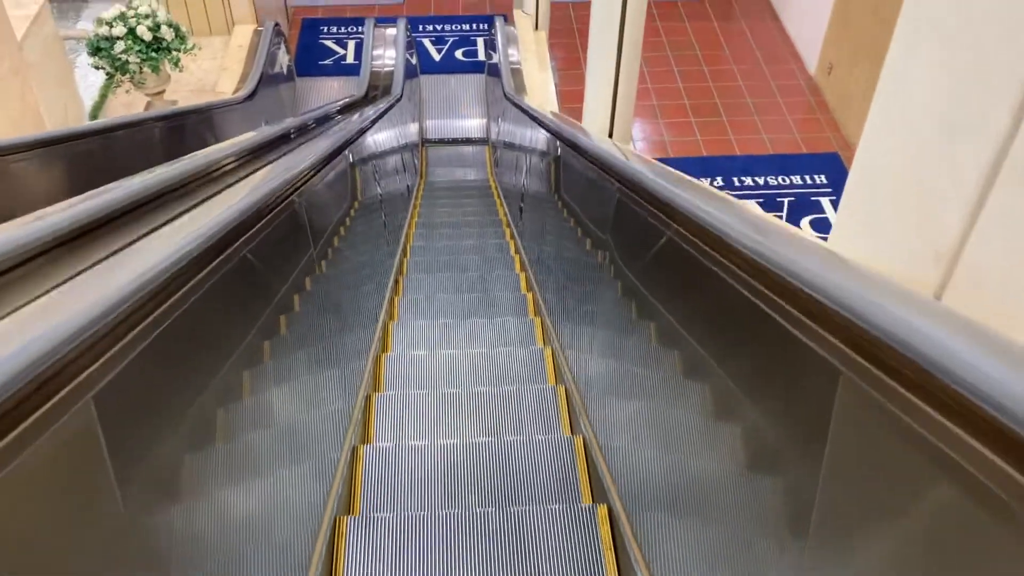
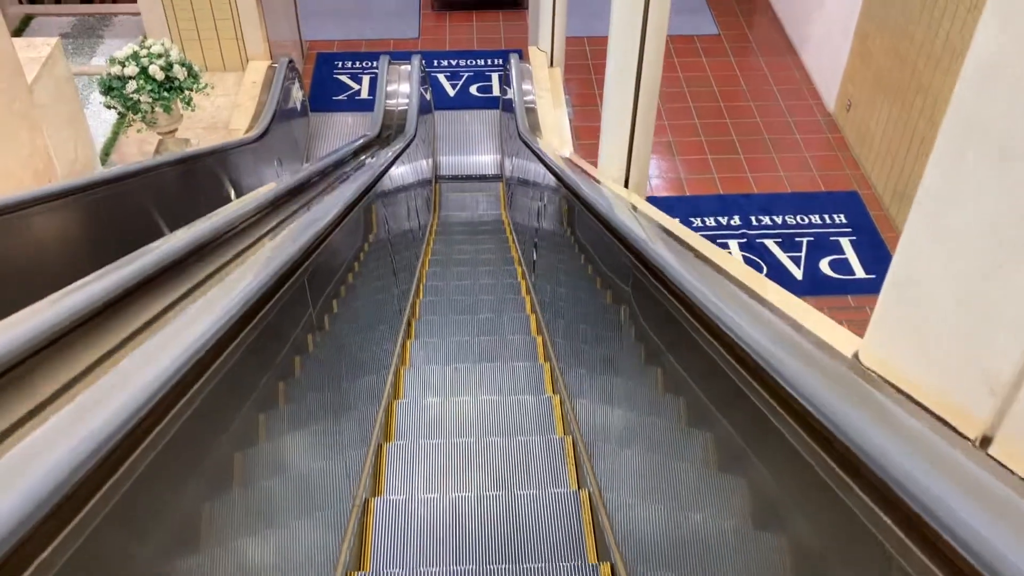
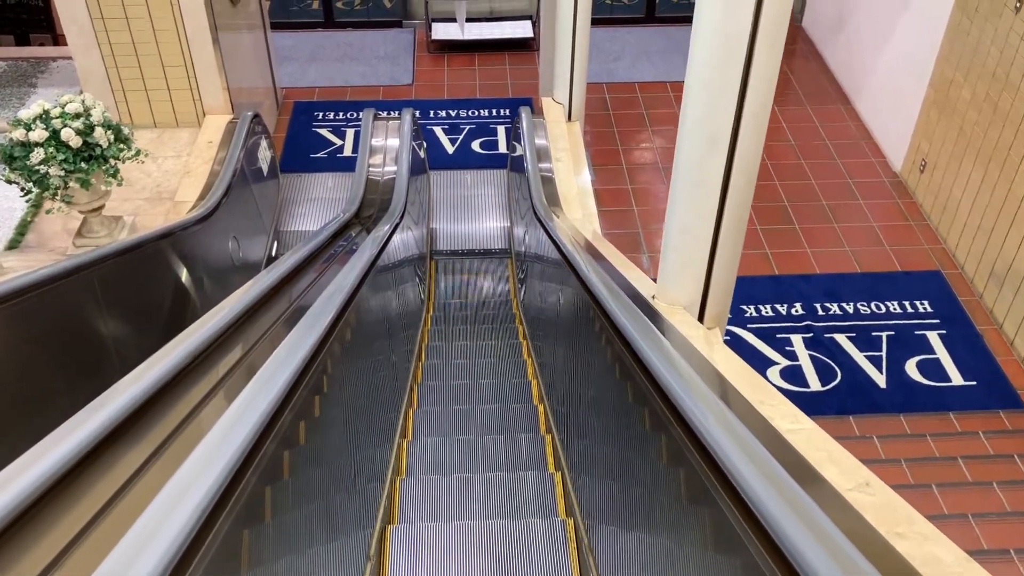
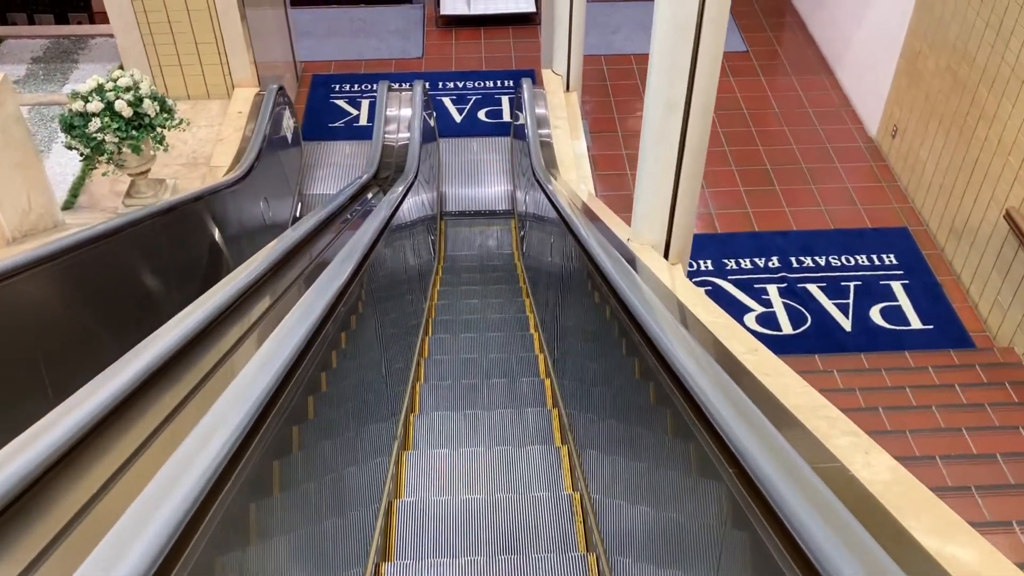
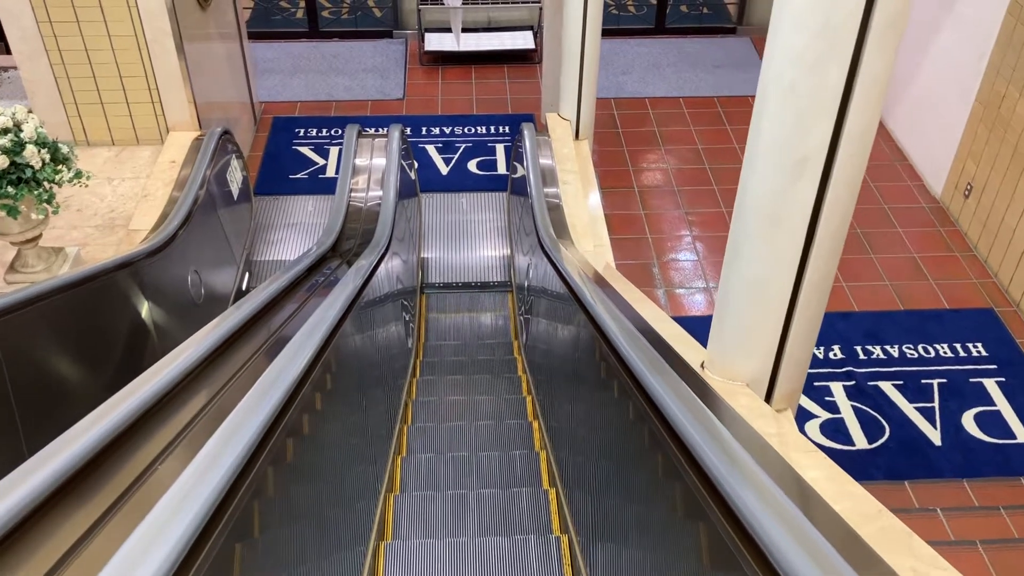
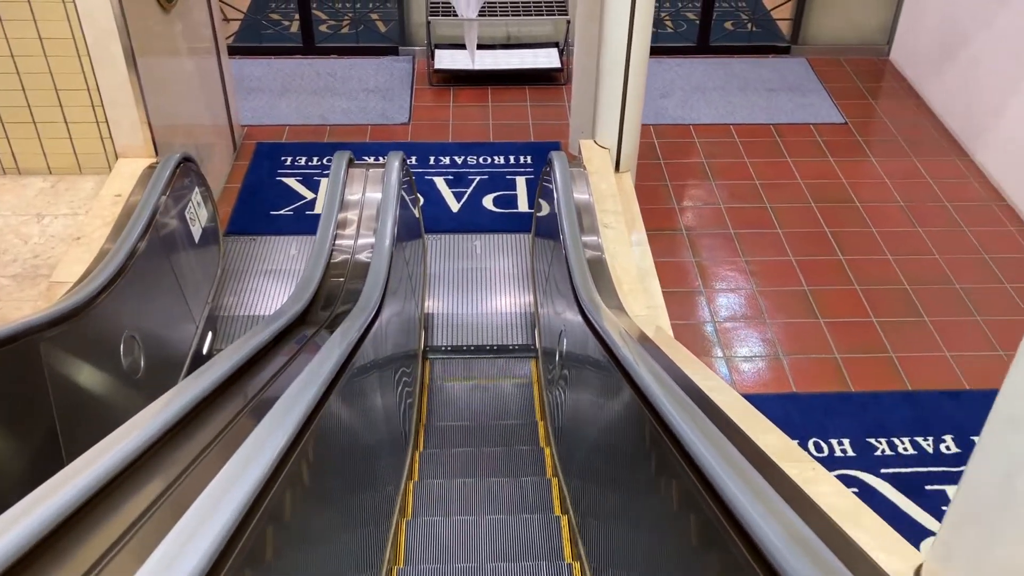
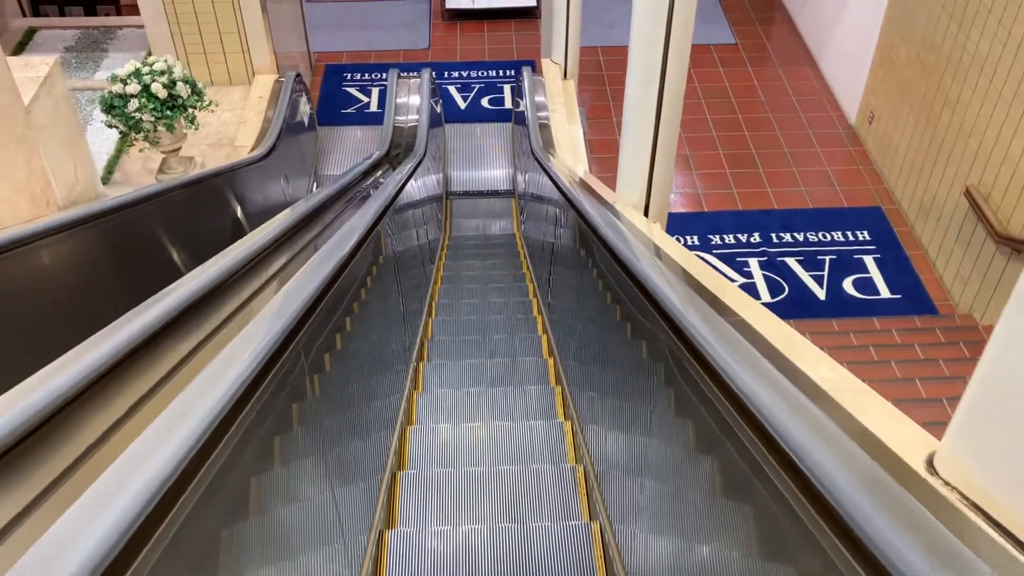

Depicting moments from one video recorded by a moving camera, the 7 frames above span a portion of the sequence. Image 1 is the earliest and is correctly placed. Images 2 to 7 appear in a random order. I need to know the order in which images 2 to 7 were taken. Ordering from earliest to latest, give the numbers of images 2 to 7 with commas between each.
2, 7, 4, 3, 5, 6
